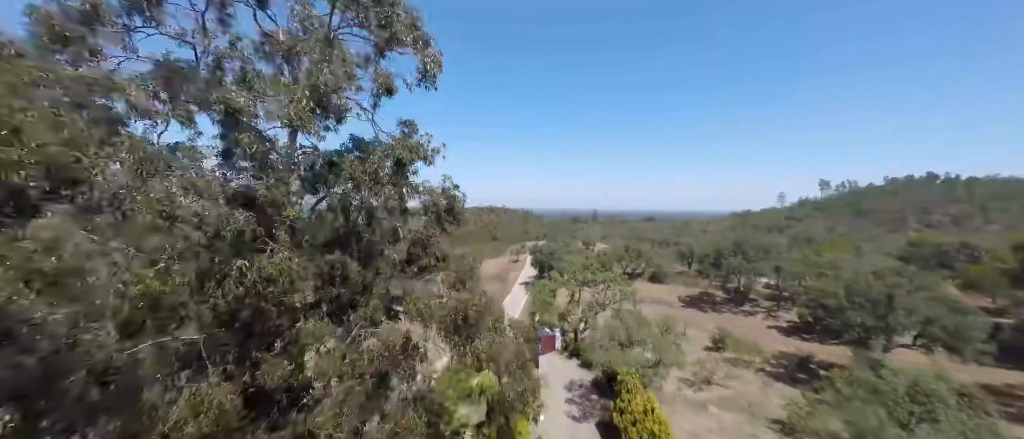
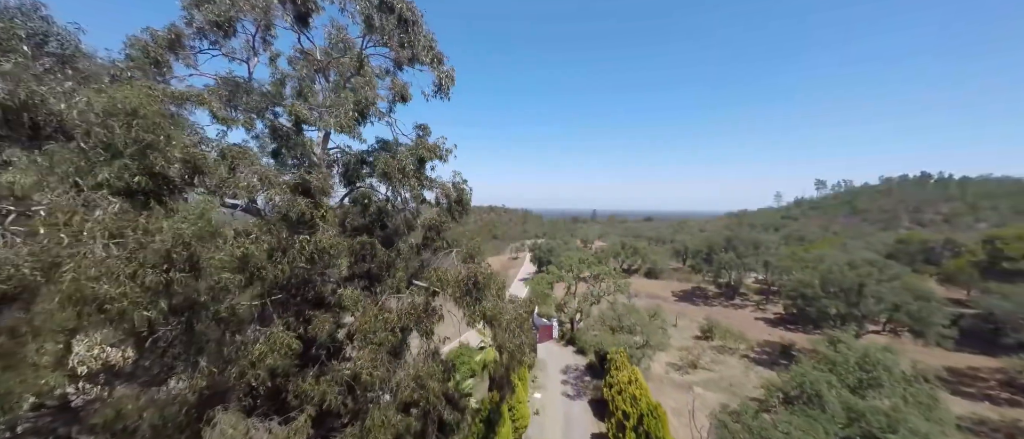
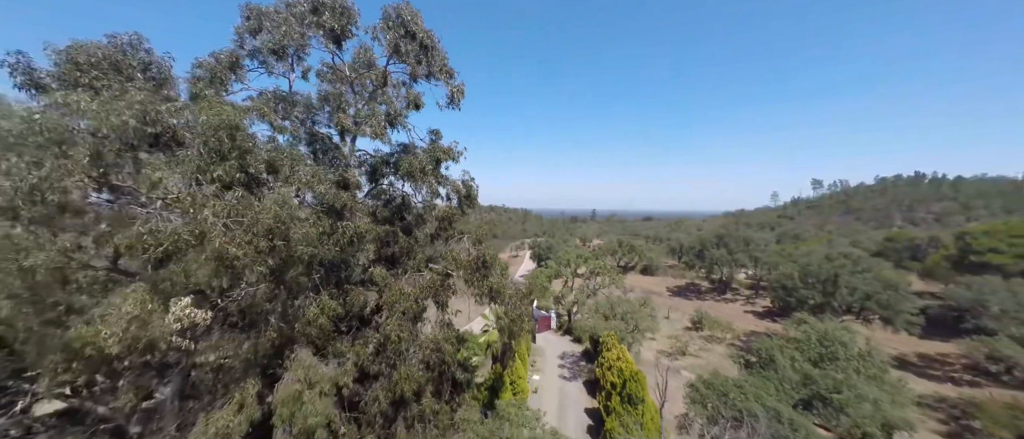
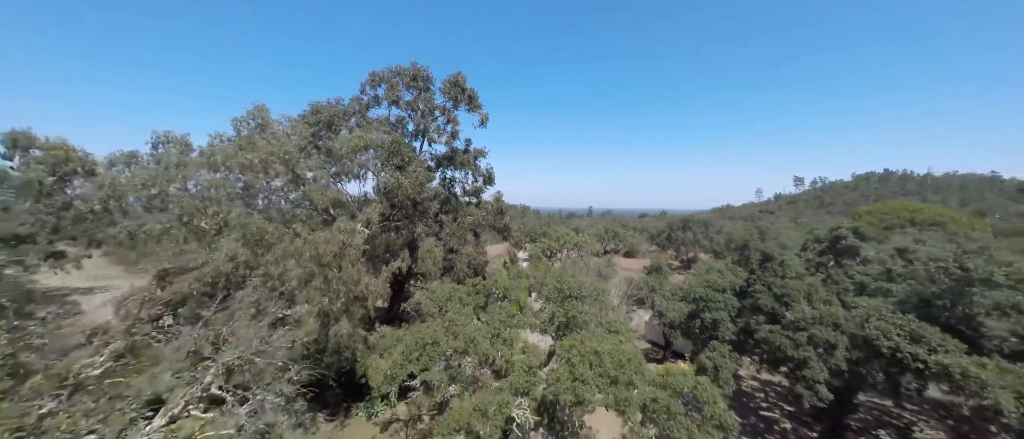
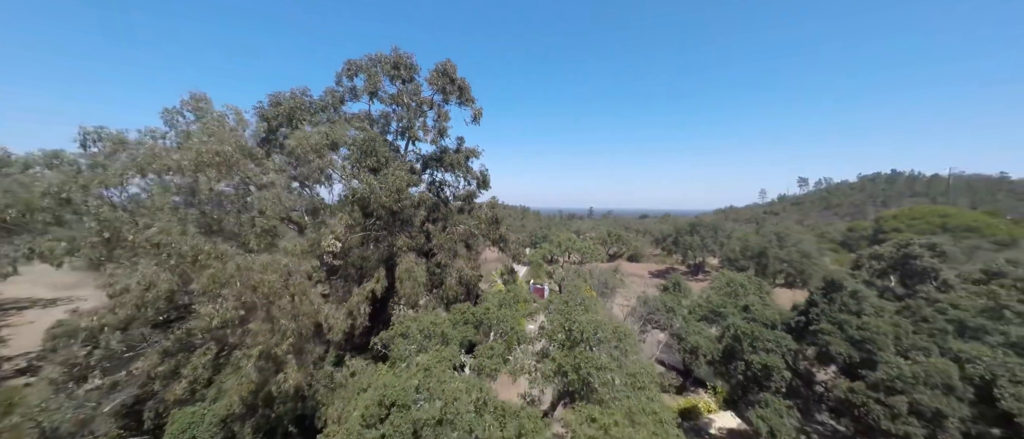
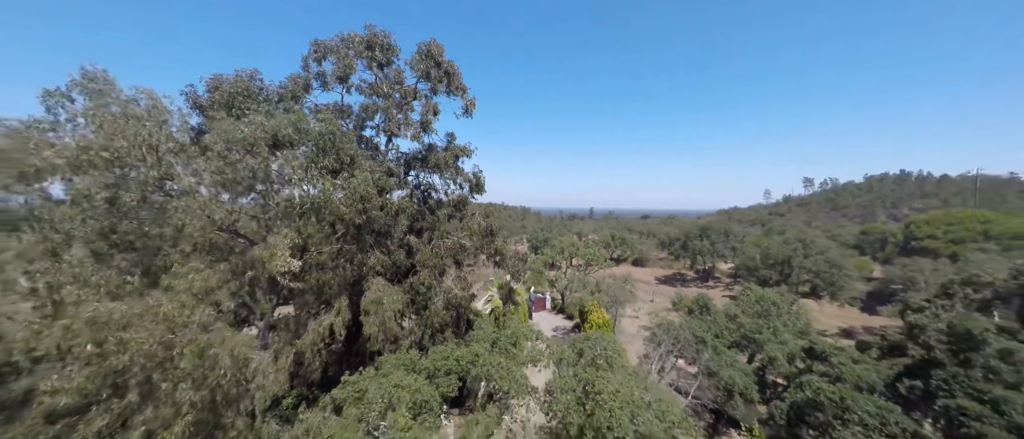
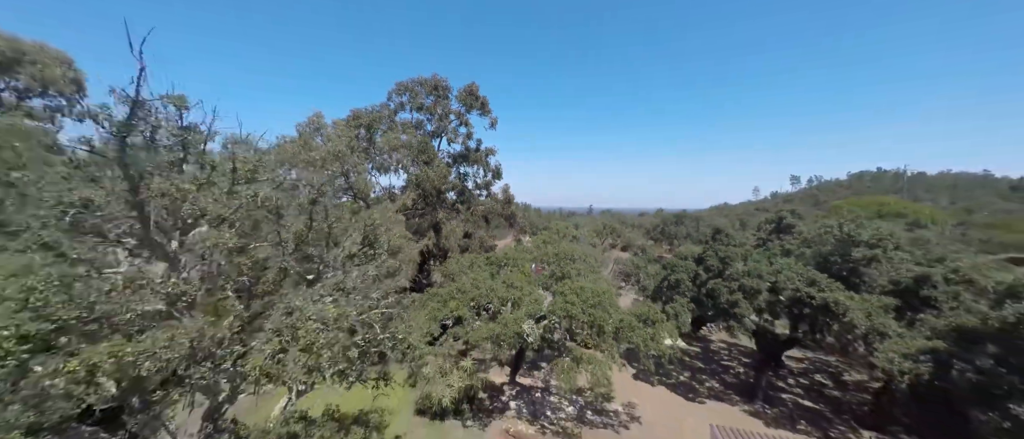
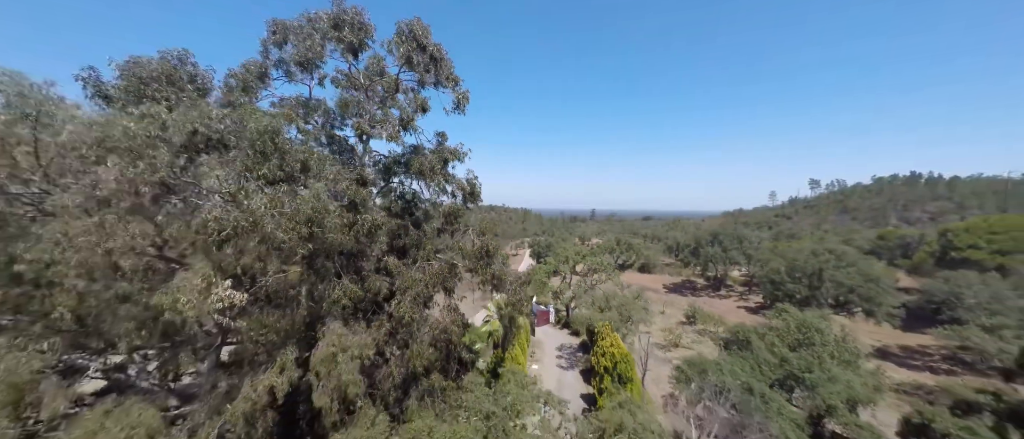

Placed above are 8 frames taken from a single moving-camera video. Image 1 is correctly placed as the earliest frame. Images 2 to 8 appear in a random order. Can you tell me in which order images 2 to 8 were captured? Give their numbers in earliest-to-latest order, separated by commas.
2, 3, 8, 6, 5, 4, 7
